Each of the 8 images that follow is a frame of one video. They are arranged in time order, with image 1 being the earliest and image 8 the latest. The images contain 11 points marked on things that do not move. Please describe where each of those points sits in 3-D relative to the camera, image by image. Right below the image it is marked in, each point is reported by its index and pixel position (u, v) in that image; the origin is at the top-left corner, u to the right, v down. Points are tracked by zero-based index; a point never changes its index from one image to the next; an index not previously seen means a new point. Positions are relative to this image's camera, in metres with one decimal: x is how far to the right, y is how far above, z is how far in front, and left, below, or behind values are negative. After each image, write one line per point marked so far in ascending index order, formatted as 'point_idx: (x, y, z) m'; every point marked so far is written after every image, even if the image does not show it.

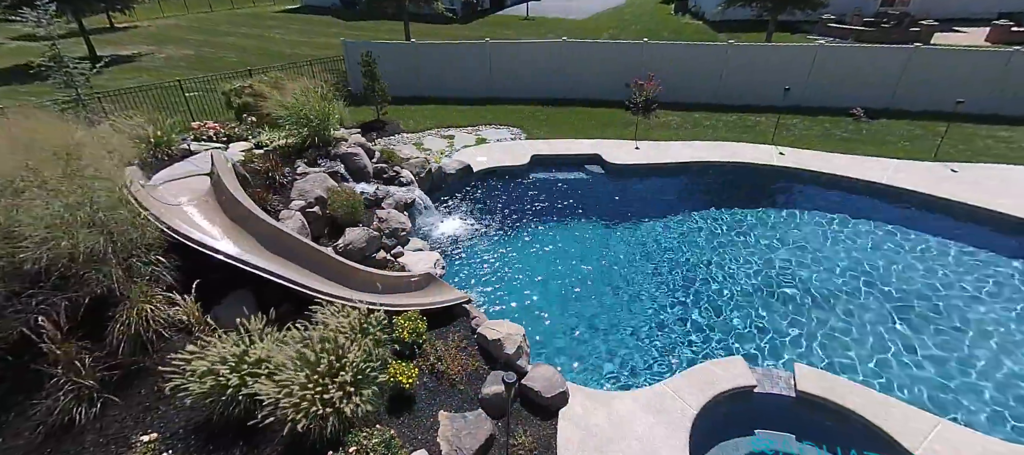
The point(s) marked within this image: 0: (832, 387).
0: (+4.1, -2.0, +5.3) m
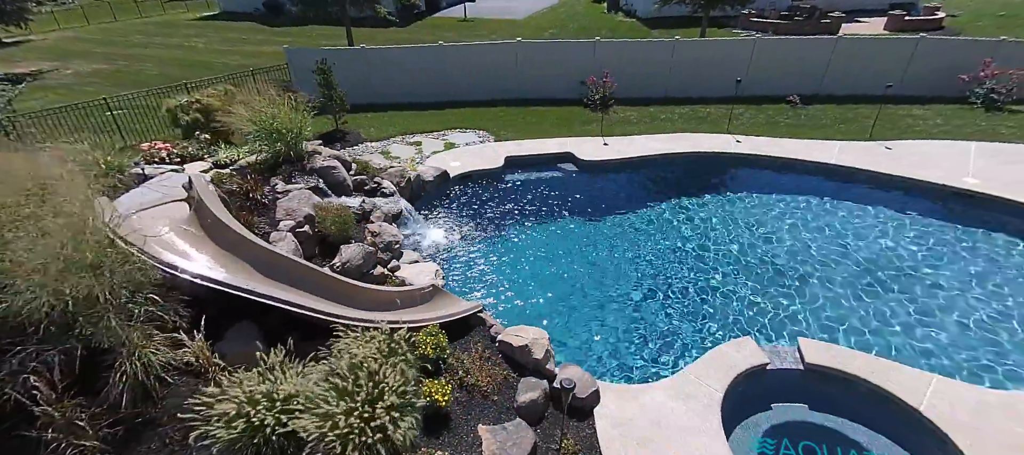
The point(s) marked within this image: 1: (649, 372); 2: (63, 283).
0: (+4.4, -1.8, +5.7) m
1: (+2.5, -2.3, +6.8) m
2: (-3.8, -0.5, +3.6) m
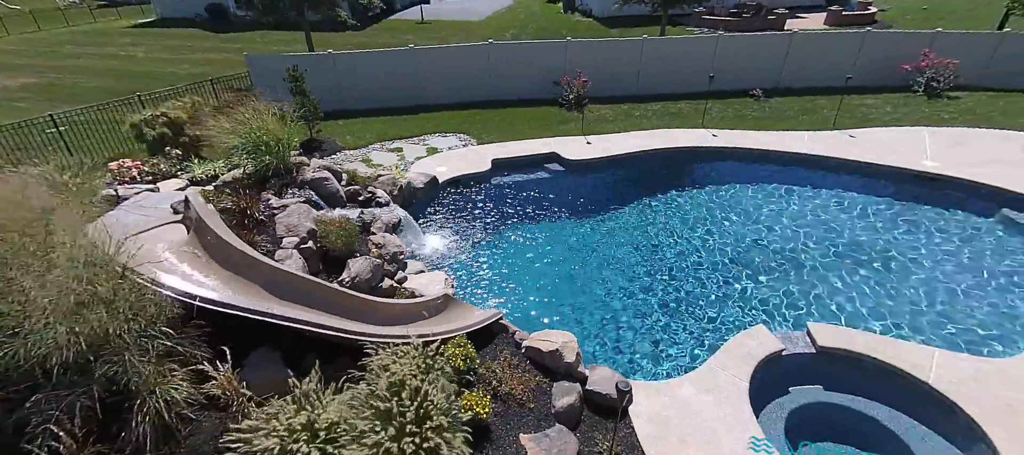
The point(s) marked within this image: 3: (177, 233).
0: (+4.7, -1.6, +6.0) m
1: (+2.7, -2.2, +6.9) m
2: (-3.3, -0.7, +3.3) m
3: (-4.3, -0.1, +5.5) m
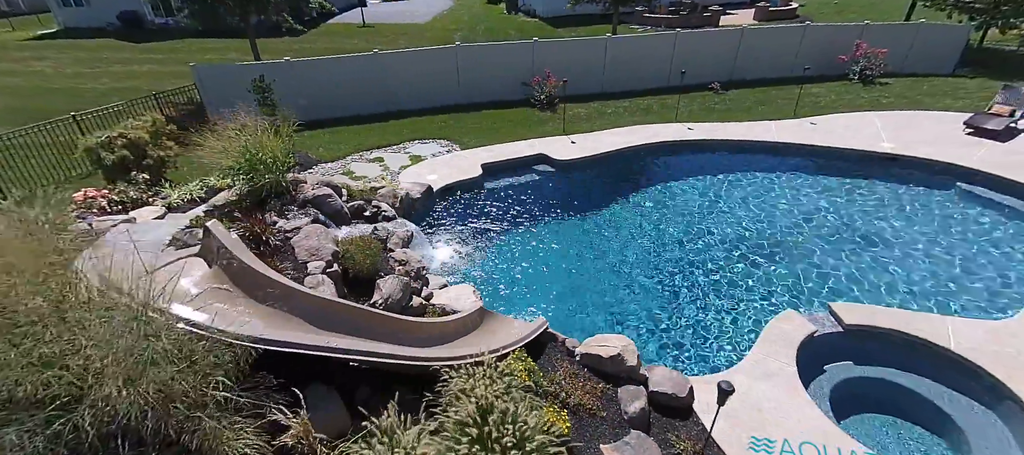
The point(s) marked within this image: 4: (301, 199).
0: (+5.3, -1.3, +6.3) m
1: (+3.3, -2.1, +7.1) m
2: (-2.5, -1.0, +2.8) m
3: (-3.7, -0.5, +4.9) m
4: (-3.6, +0.5, +7.3) m
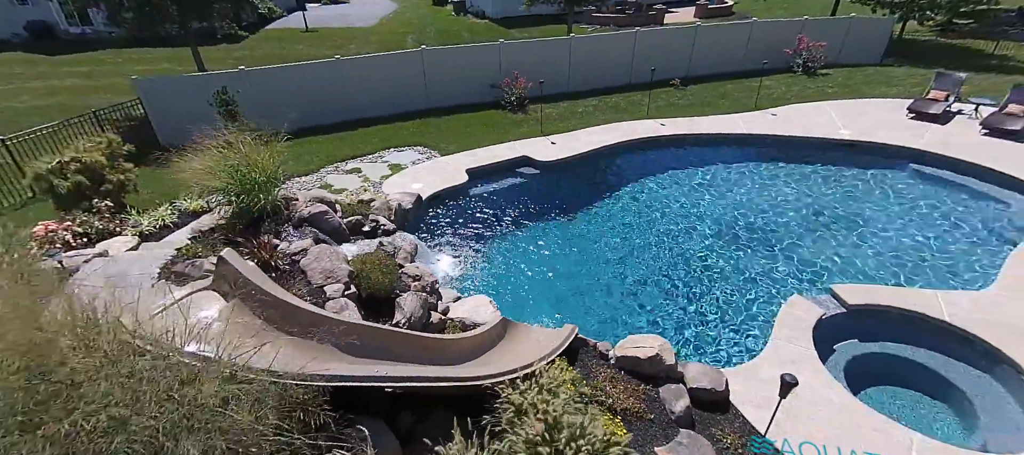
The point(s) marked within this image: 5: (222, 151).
0: (+5.6, -1.1, +6.7) m
1: (+3.5, -2.0, +7.3) m
2: (-1.8, -1.3, +2.5) m
3: (-3.2, -0.8, +4.5) m
4: (-3.5, +0.2, +6.9) m
5: (-4.6, +1.2, +6.8) m
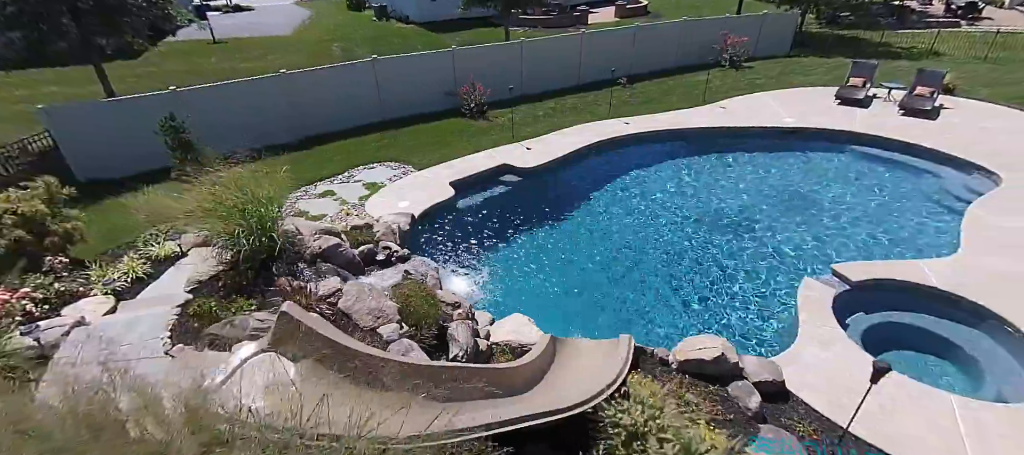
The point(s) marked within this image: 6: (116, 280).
0: (+6.0, -0.7, +7.4) m
1: (+4.1, -1.9, +7.7) m
2: (-0.6, -1.6, +2.2) m
3: (-2.4, -1.3, +3.9) m
4: (-3.0, -0.4, +6.3) m
5: (-4.2, +0.5, +6.0) m
6: (-6.0, -0.8, +6.5) m
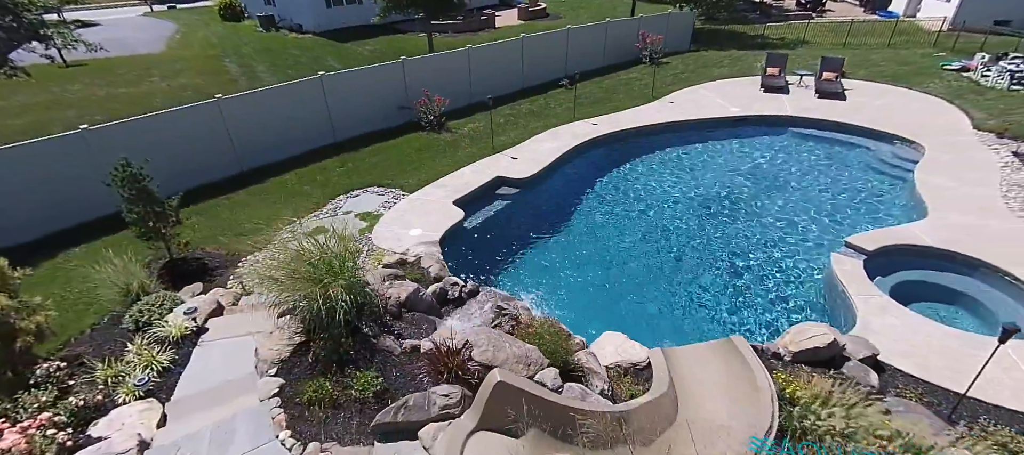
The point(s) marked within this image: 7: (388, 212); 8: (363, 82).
0: (+7.0, -0.3, +8.3) m
1: (+5.2, -1.6, +8.3) m
2: (+1.6, -1.9, +2.0) m
3: (-0.4, -1.8, +3.4) m
4: (-1.6, -1.0, +5.6) m
5: (-2.8, -0.3, +5.1) m
6: (-4.5, -1.8, +5.2) m
7: (-3.1, +0.4, +10.9) m
8: (-5.8, +5.5, +16.4) m
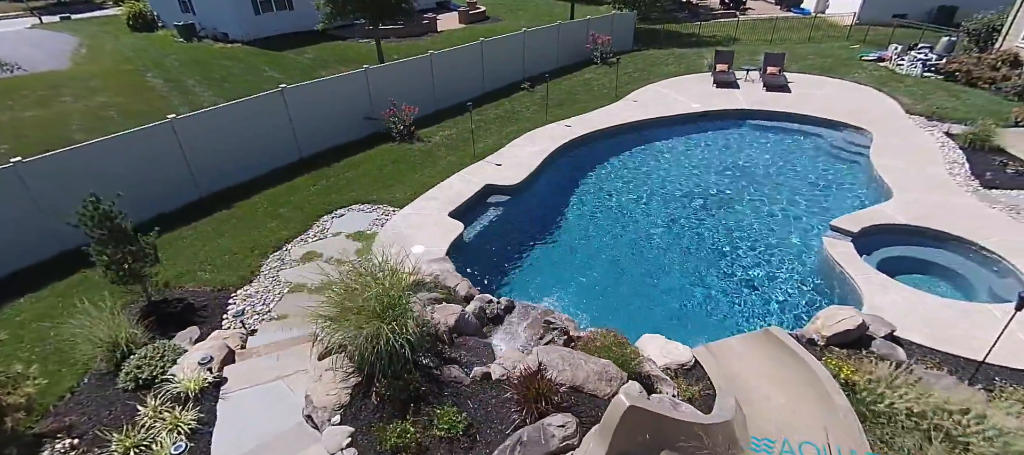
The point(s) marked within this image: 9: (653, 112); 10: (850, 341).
0: (+7.3, +0.1, +9.0) m
1: (+5.6, -1.4, +8.8) m
2: (+2.8, -1.9, +2.1) m
3: (+0.6, -2.0, +3.3) m
4: (-0.9, -1.3, +5.3) m
5: (-2.1, -0.6, +4.7) m
6: (-3.7, -2.3, +4.6) m
7: (-3.1, 0.0, +10.4) m
8: (-6.8, +4.8, +15.5) m
9: (+5.7, +4.7, +17.3) m
10: (+4.7, -1.6, +5.9) m
